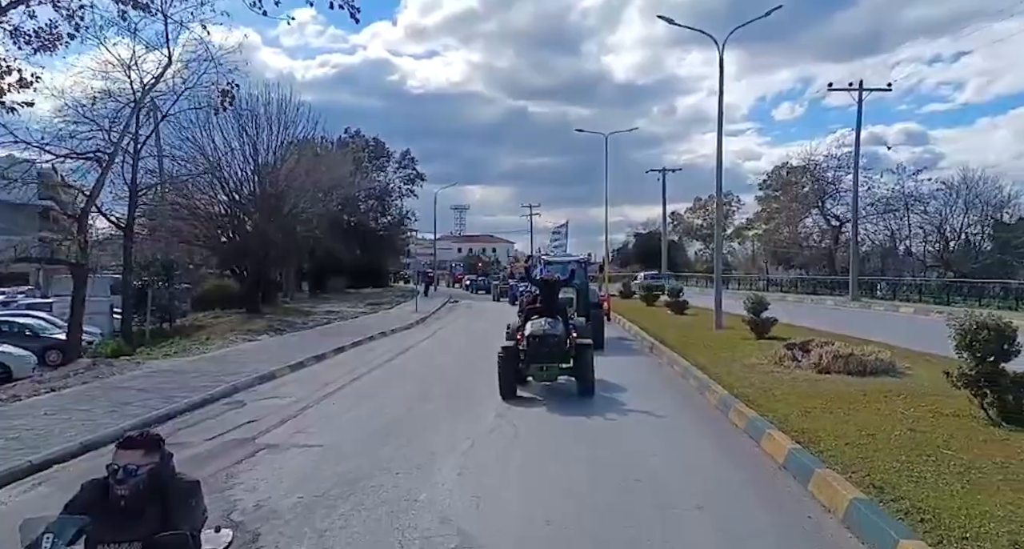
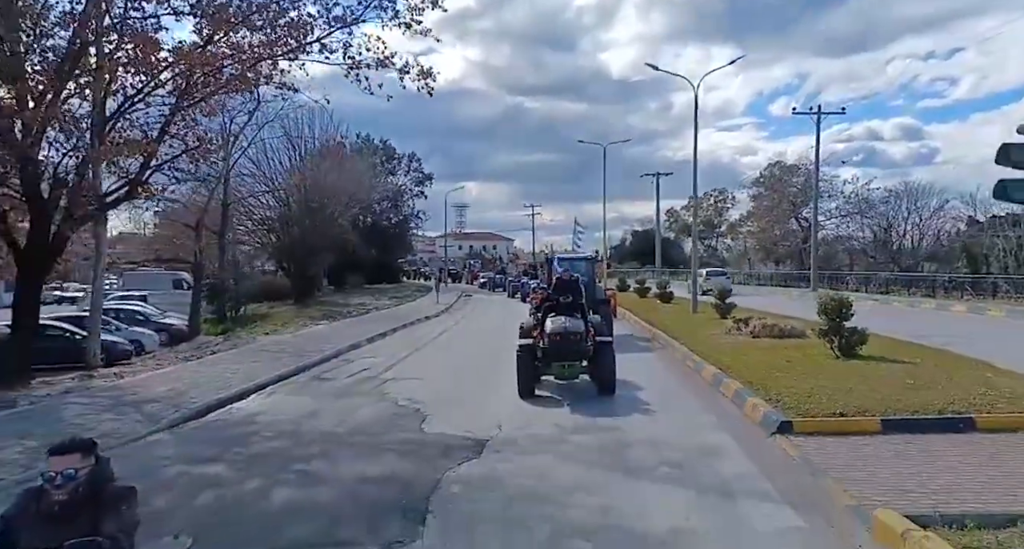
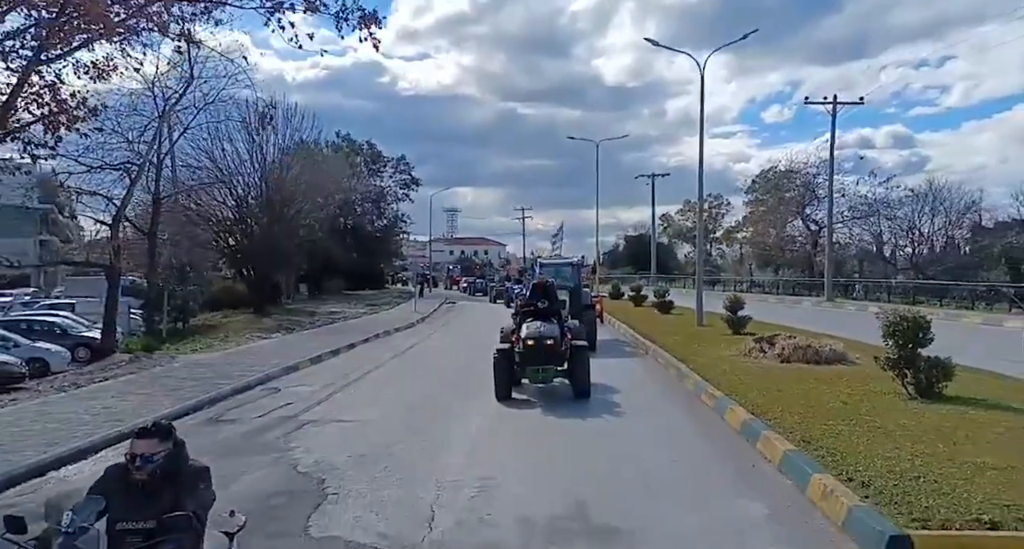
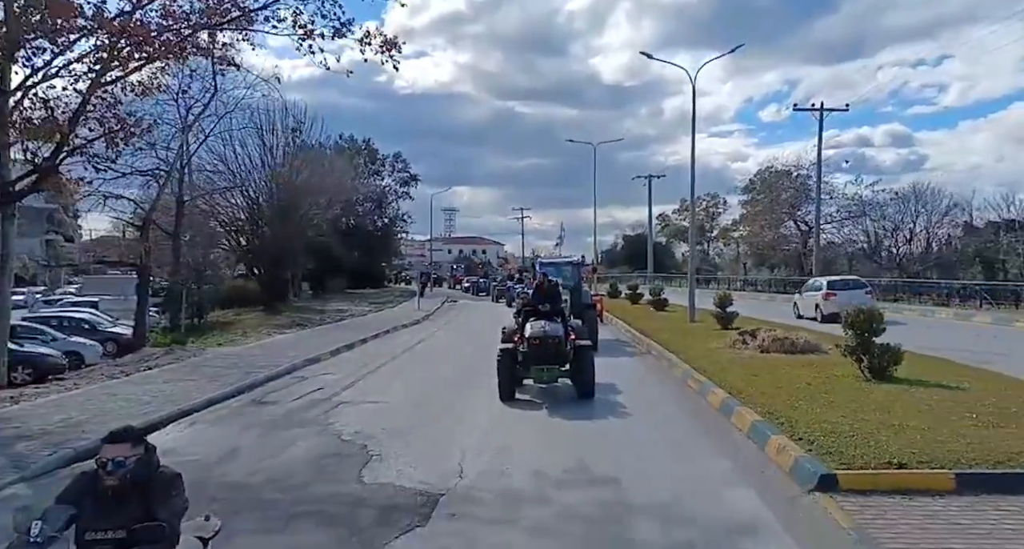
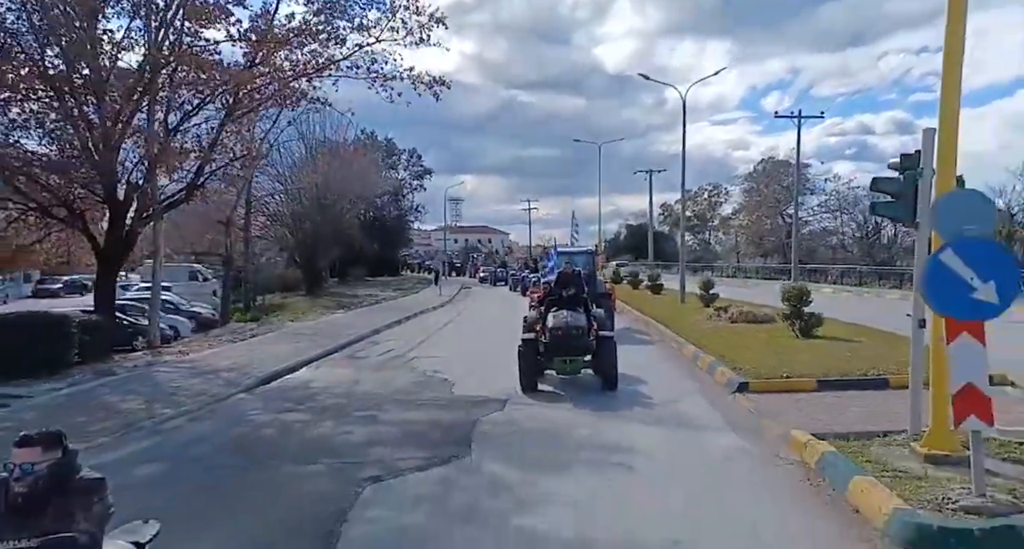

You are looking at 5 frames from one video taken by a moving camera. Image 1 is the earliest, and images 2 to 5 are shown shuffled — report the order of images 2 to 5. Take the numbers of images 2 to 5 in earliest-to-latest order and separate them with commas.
3, 4, 2, 5
